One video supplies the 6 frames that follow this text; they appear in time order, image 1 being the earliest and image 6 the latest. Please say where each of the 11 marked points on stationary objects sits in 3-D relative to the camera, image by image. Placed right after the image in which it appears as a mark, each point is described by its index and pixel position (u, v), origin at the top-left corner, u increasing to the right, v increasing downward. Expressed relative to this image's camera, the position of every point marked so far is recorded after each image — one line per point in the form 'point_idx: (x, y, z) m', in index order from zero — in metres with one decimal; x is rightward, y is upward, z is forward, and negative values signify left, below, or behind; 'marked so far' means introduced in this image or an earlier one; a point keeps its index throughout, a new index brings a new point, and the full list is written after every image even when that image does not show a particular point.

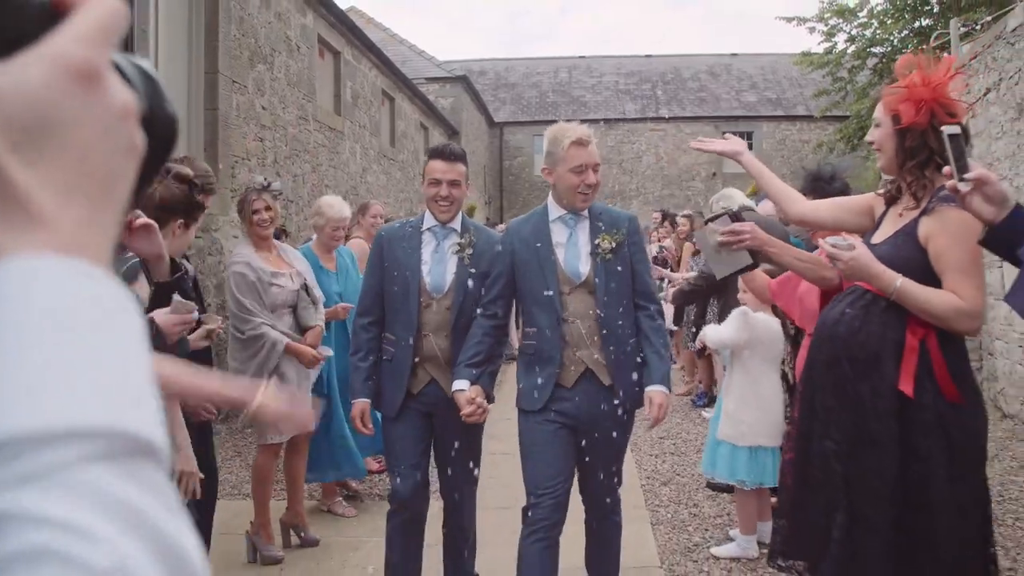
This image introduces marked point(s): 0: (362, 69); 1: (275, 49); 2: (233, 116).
0: (-2.3, +3.4, +11.8) m
1: (-2.6, +2.6, +8.4) m
2: (-2.7, +1.7, +7.3) m
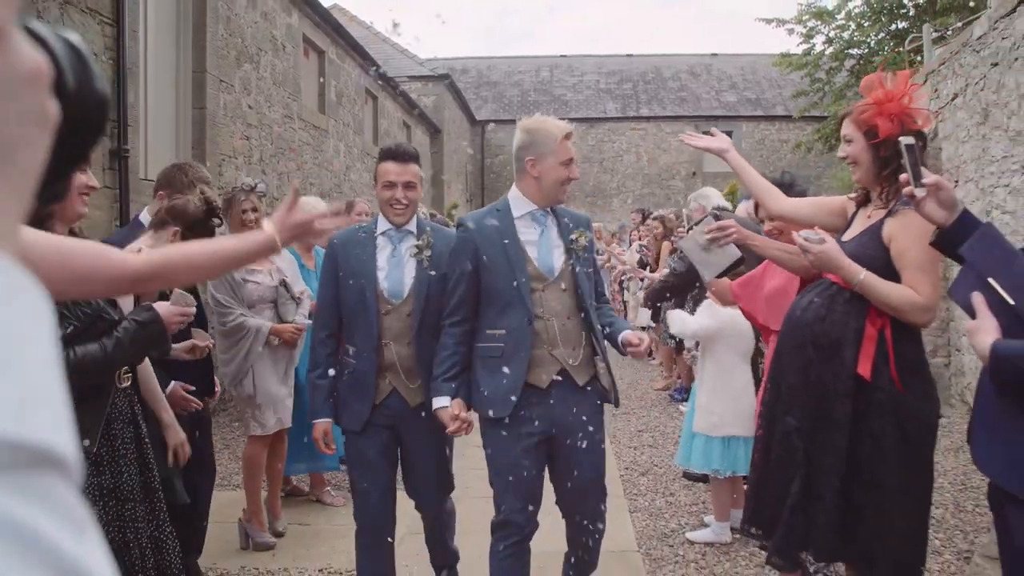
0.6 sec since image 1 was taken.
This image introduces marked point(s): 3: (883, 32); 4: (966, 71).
0: (-2.6, +3.4, +11.9) m
1: (-2.8, +2.6, +8.4) m
2: (-2.8, +1.7, +7.4) m
3: (+8.9, +6.1, +18.0) m
4: (+4.3, +2.0, +7.2) m
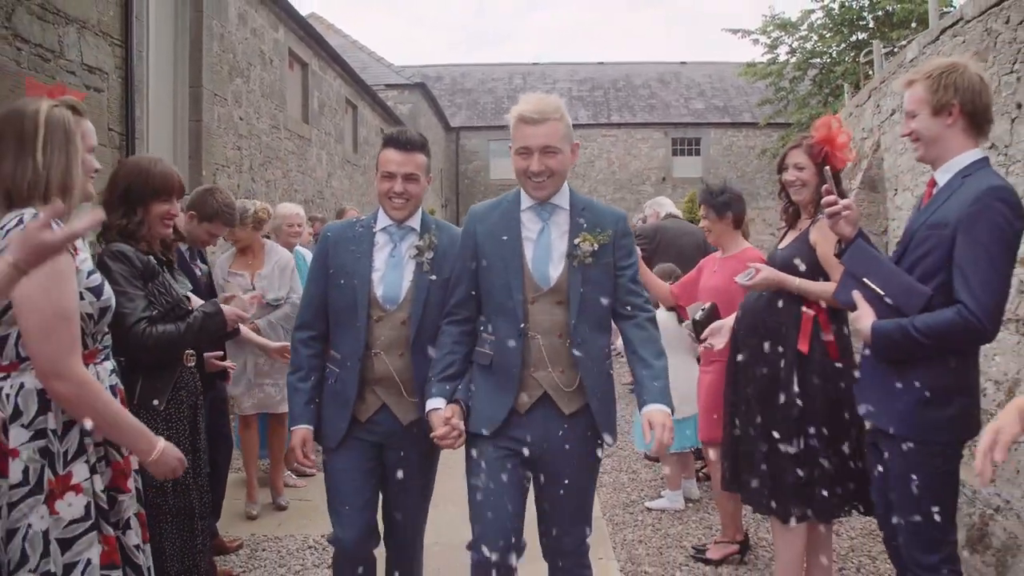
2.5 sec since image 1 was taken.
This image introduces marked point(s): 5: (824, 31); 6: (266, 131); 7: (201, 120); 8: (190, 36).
0: (-3.0, +3.4, +12.4) m
1: (-3.1, +2.6, +8.9) m
2: (-3.1, +1.7, +7.9) m
3: (+8.2, +6.1, +18.9) m
4: (+4.0, +2.1, +7.9) m
5: (+7.8, +6.4, +19.2) m
6: (-3.1, +2.0, +9.5) m
7: (-3.1, +1.7, +7.5) m
8: (-3.2, +2.5, +7.5) m
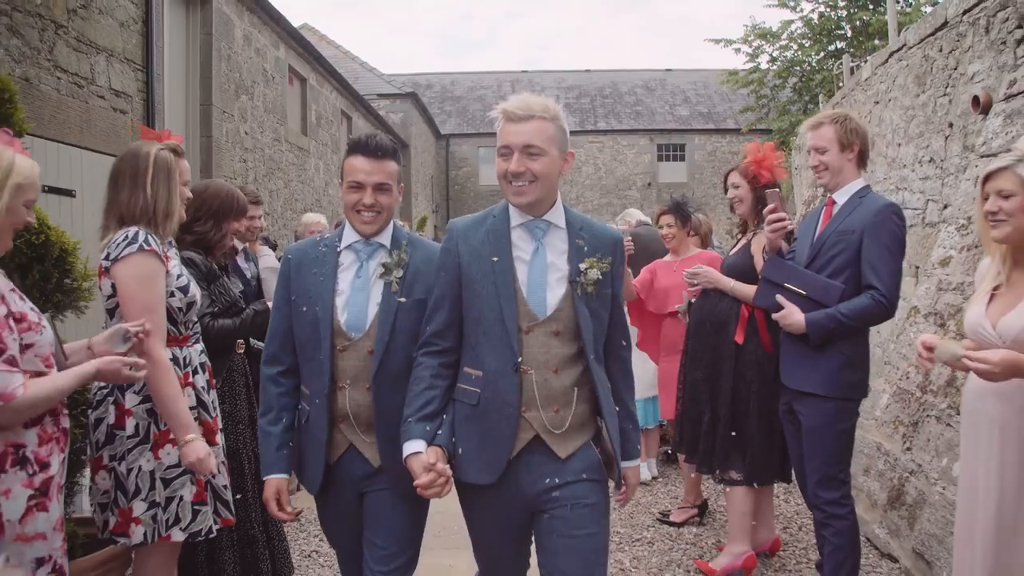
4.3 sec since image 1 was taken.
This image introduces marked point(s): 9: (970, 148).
0: (-3.2, +3.3, +13.0) m
1: (-3.2, +2.6, +9.5) m
2: (-3.2, +1.6, +8.5) m
3: (+7.9, +6.0, +19.7) m
4: (+3.9, +2.1, +8.6) m
5: (+7.5, +6.4, +20.0) m
6: (-3.2, +1.9, +10.1) m
7: (-3.2, +1.6, +8.1) m
8: (-3.3, +2.4, +8.1) m
9: (+3.2, +1.0, +5.3) m
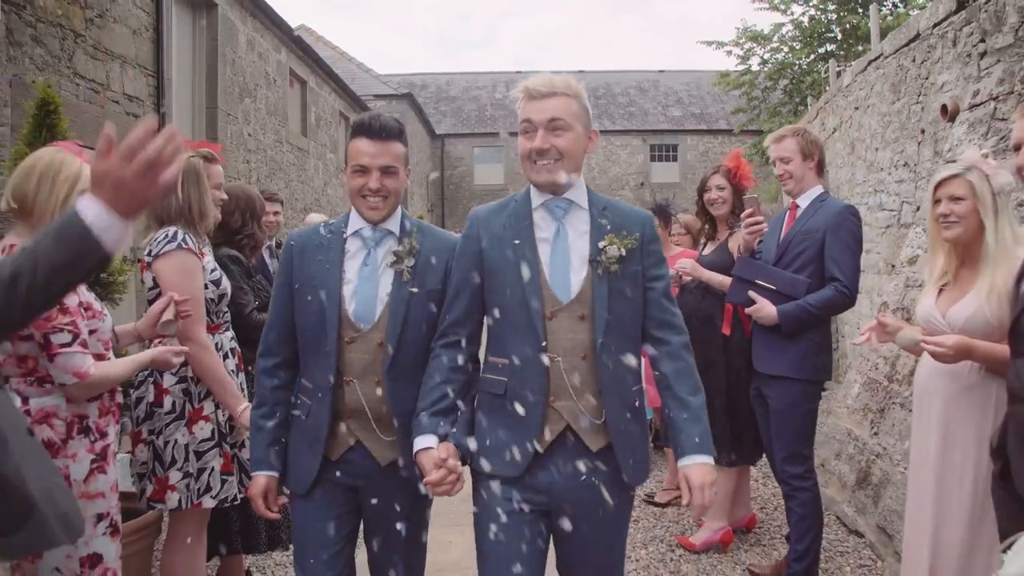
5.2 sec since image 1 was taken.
0: (-3.3, +3.4, +13.3) m
1: (-3.3, +2.6, +9.8) m
2: (-3.2, +1.7, +8.7) m
3: (+7.8, +6.1, +20.0) m
4: (+3.8, +2.1, +8.9) m
5: (+7.4, +6.4, +20.4) m
6: (-3.3, +1.9, +10.4) m
7: (-3.3, +1.7, +8.4) m
8: (-3.4, +2.5, +8.4) m
9: (+3.2, +1.0, +5.7) m
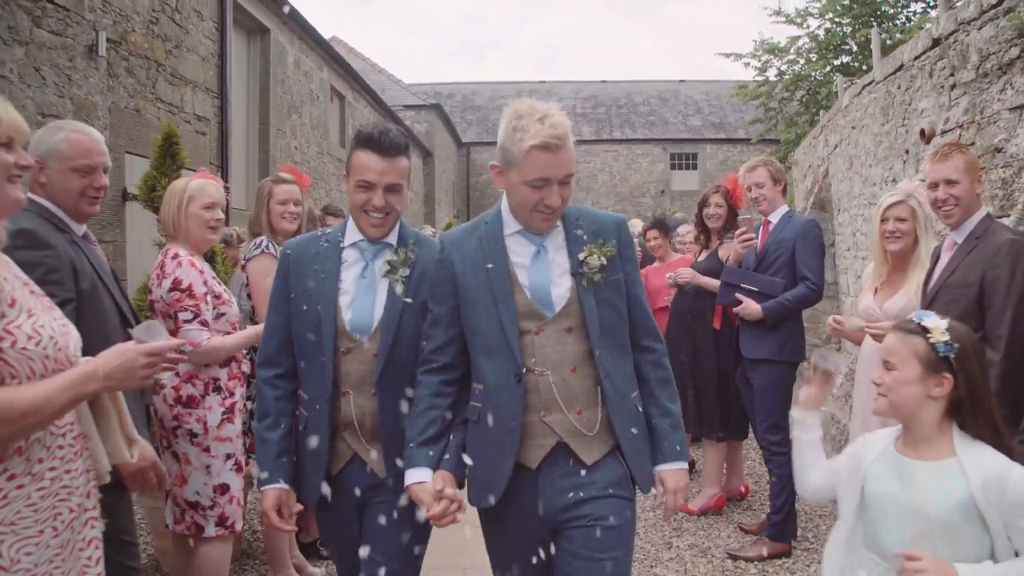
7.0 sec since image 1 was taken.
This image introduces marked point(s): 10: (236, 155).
0: (-2.8, +3.3, +14.2) m
1: (-2.9, +2.6, +10.7) m
2: (-2.9, +1.7, +9.6) m
3: (+8.5, +5.9, +20.6) m
4: (+4.2, +2.0, +9.6) m
5: (+8.0, +6.3, +21.0) m
6: (-2.9, +1.9, +11.3) m
7: (-3.0, +1.7, +9.3) m
8: (-3.1, +2.5, +9.2) m
9: (+3.4, +1.0, +6.3) m
10: (-3.2, +1.5, +8.8) m
